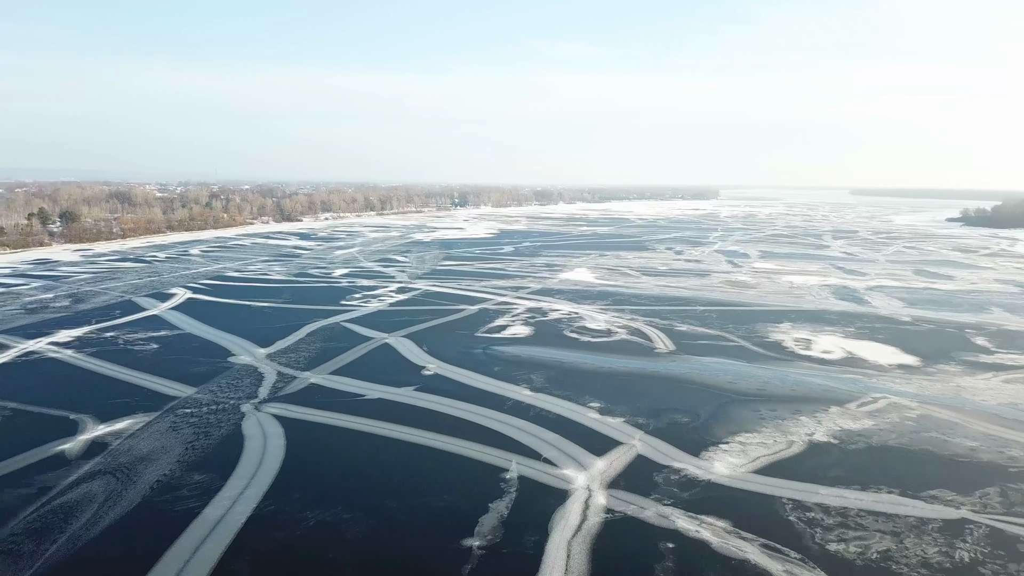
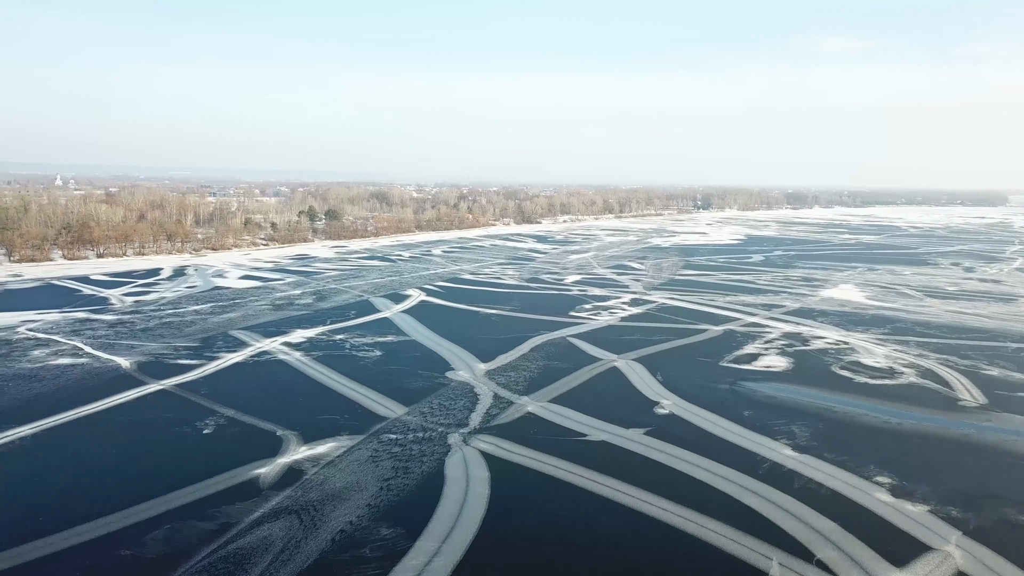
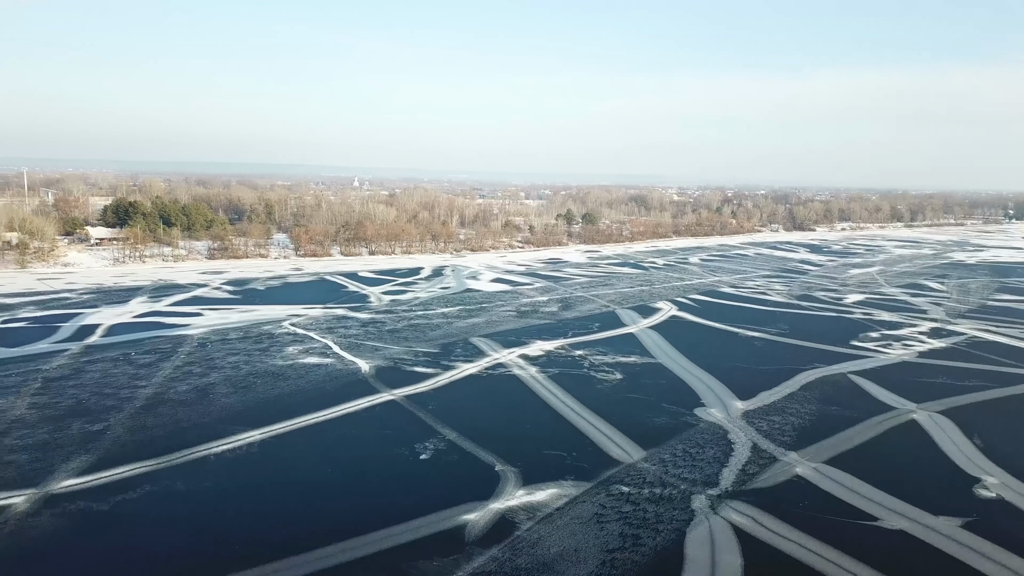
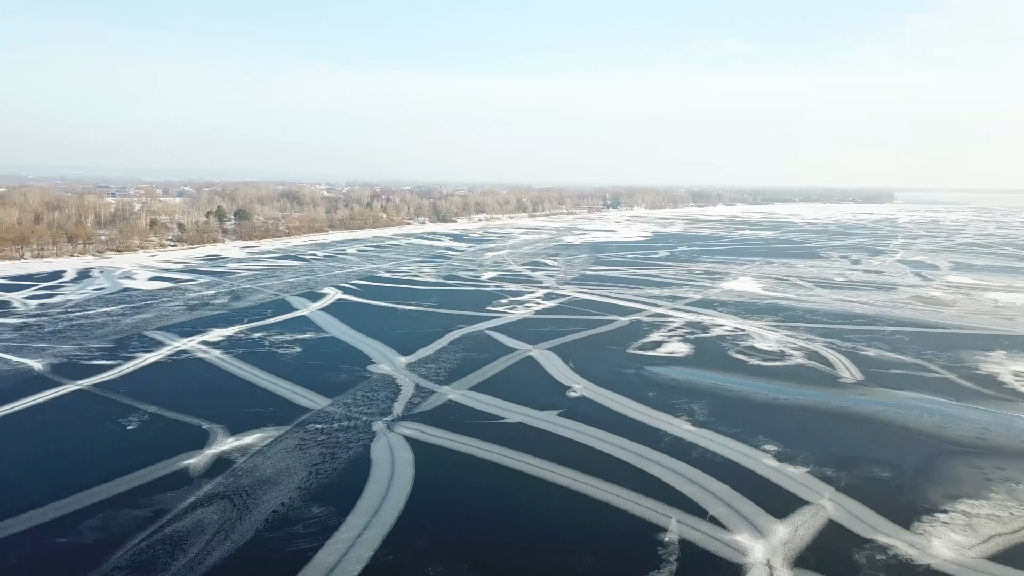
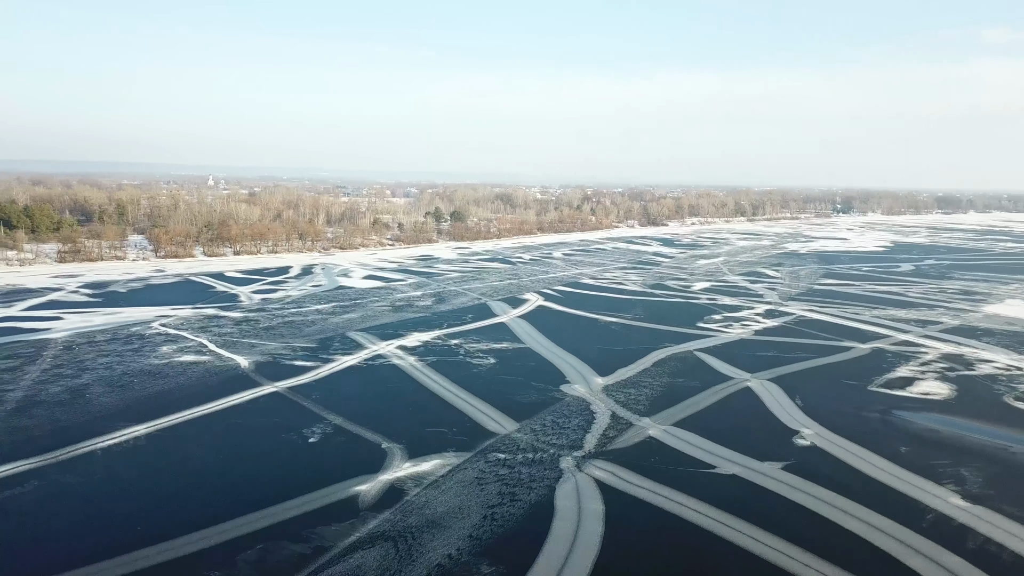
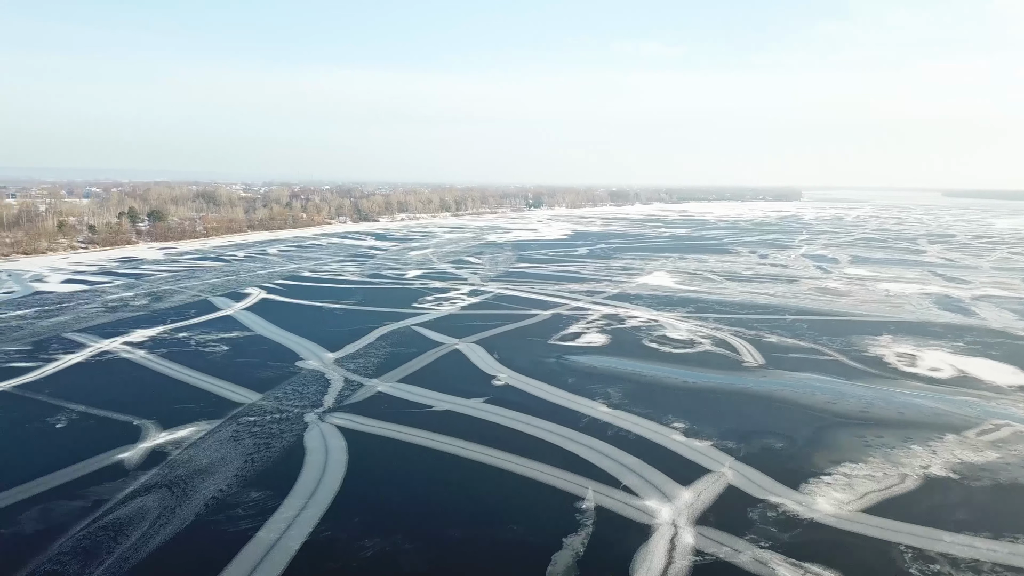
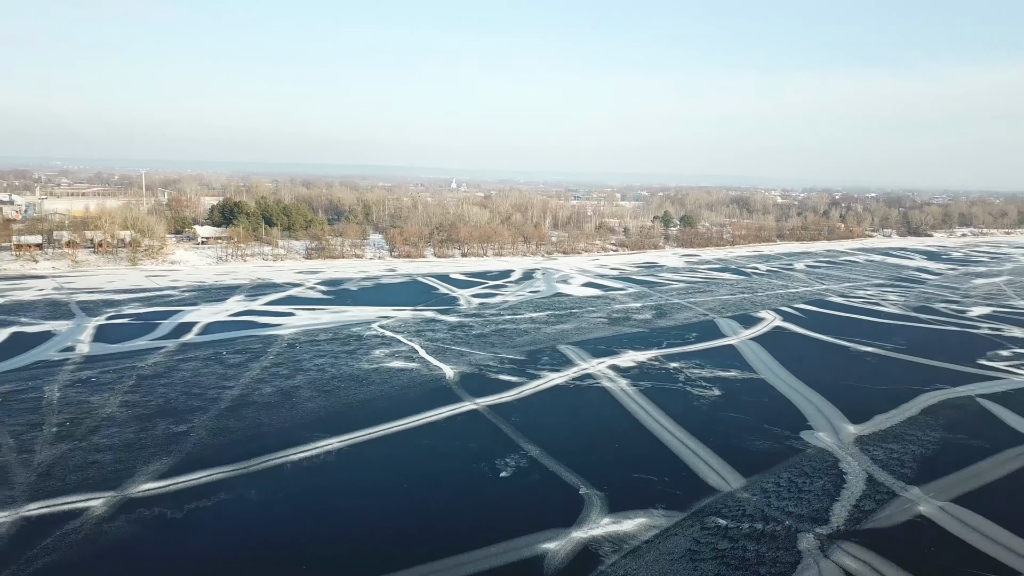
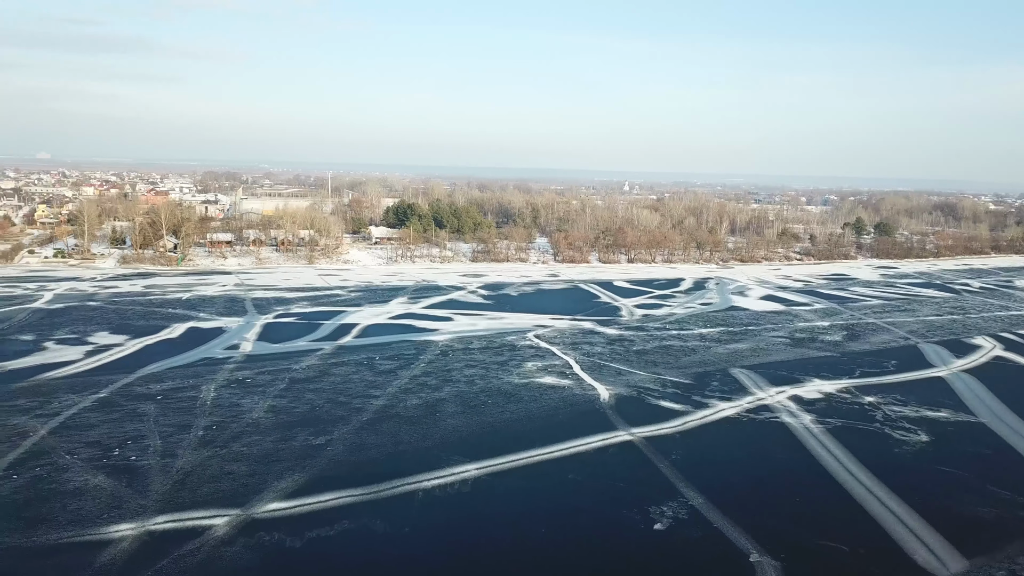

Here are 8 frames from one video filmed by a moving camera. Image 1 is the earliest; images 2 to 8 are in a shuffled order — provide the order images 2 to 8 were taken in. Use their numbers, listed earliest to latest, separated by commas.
6, 4, 2, 5, 3, 7, 8
